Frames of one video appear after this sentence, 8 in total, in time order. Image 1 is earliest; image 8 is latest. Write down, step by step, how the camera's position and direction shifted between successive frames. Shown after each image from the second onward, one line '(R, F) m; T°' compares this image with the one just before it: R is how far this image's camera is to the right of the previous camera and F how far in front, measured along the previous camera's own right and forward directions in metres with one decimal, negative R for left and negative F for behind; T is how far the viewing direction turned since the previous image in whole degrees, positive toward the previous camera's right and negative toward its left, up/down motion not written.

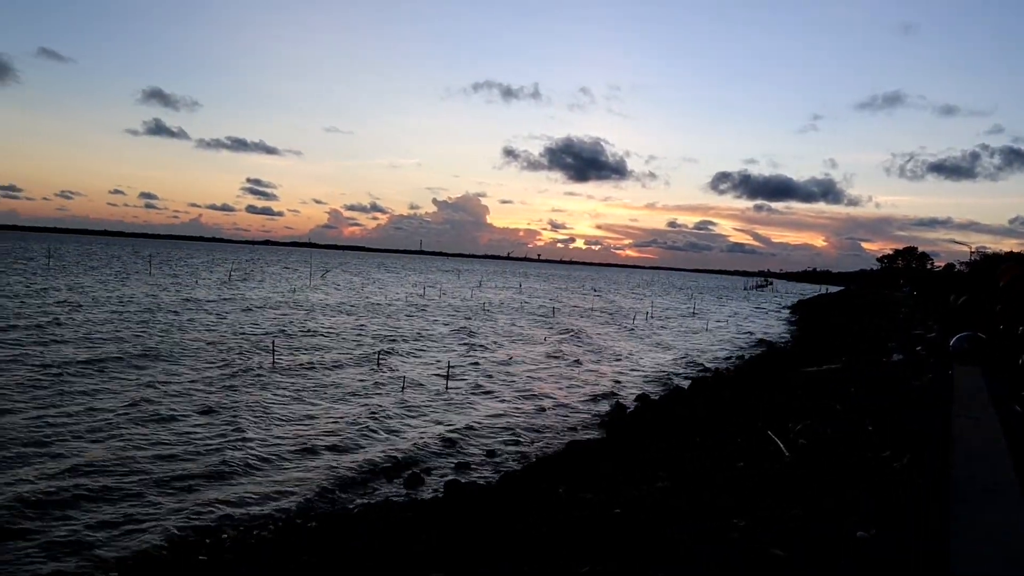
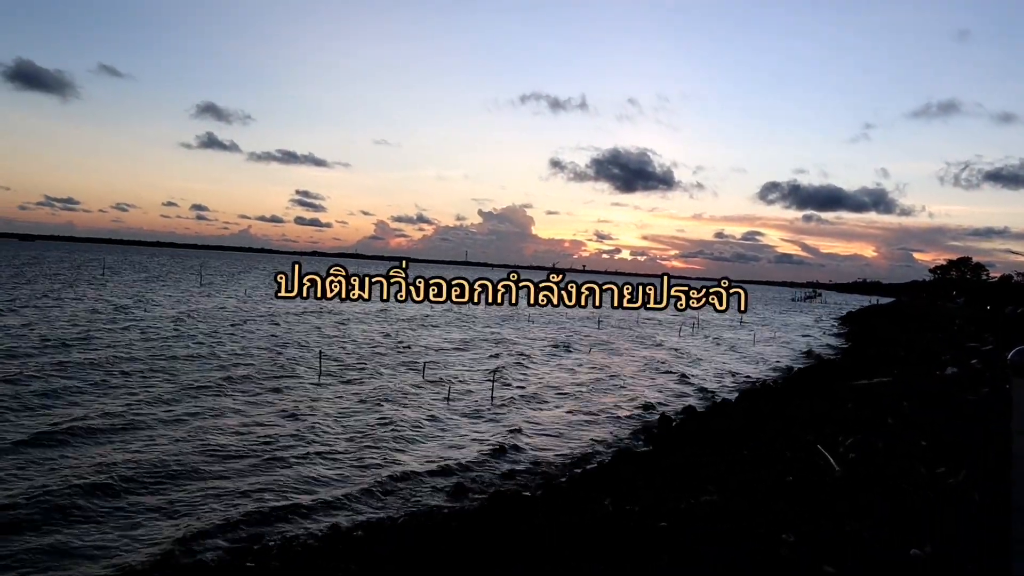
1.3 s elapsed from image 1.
(0.0, -0.3) m; -4°
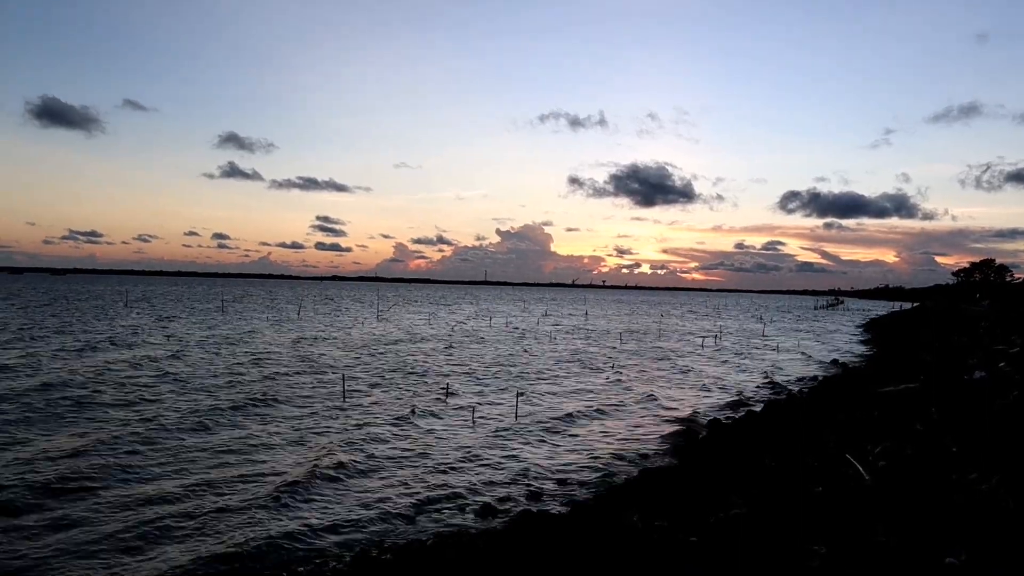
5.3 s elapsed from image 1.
(0.0, -0.2) m; -2°
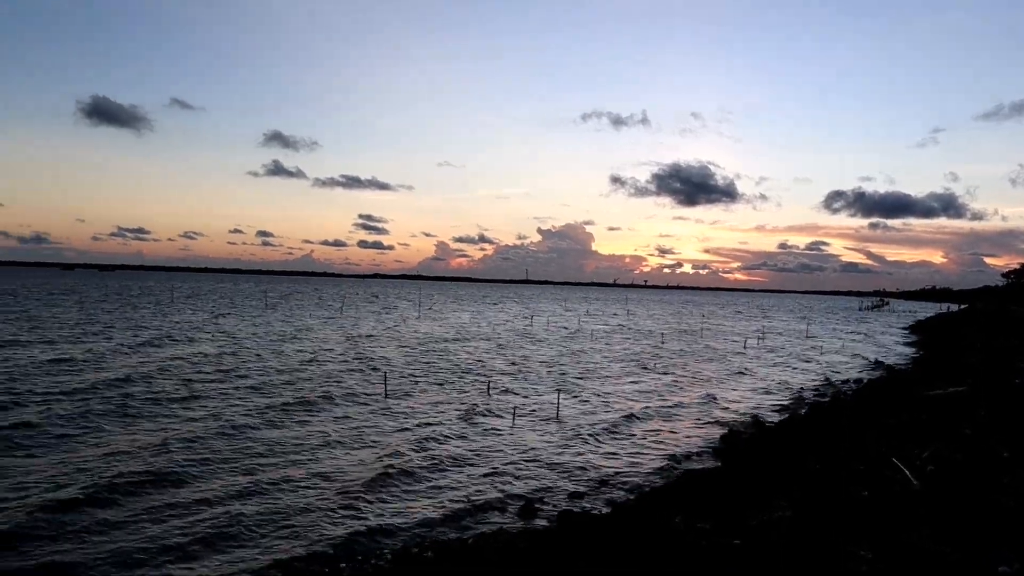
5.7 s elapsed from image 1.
(0.0, -0.4) m; -4°
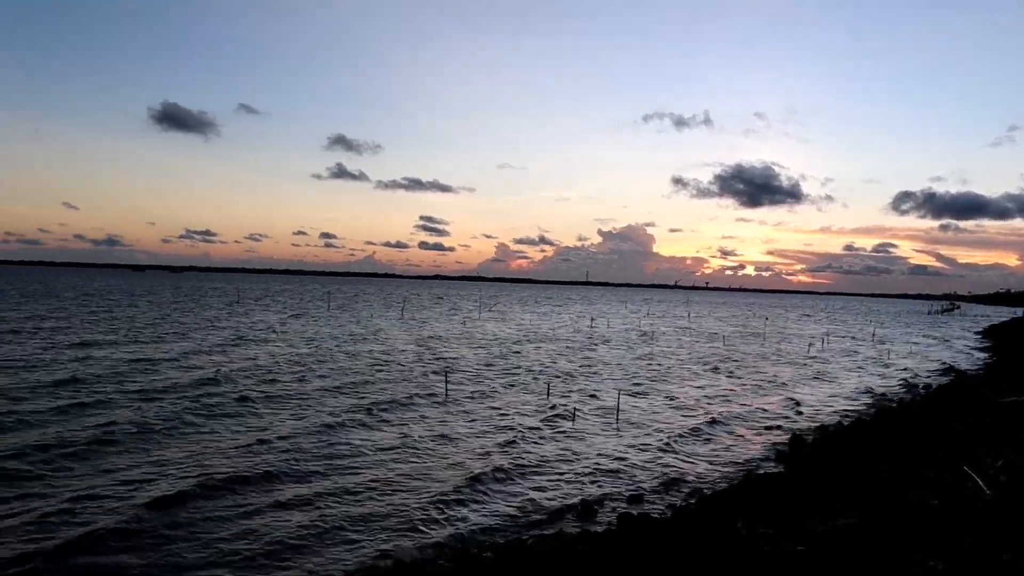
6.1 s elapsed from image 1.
(0.0, -0.6) m; -6°
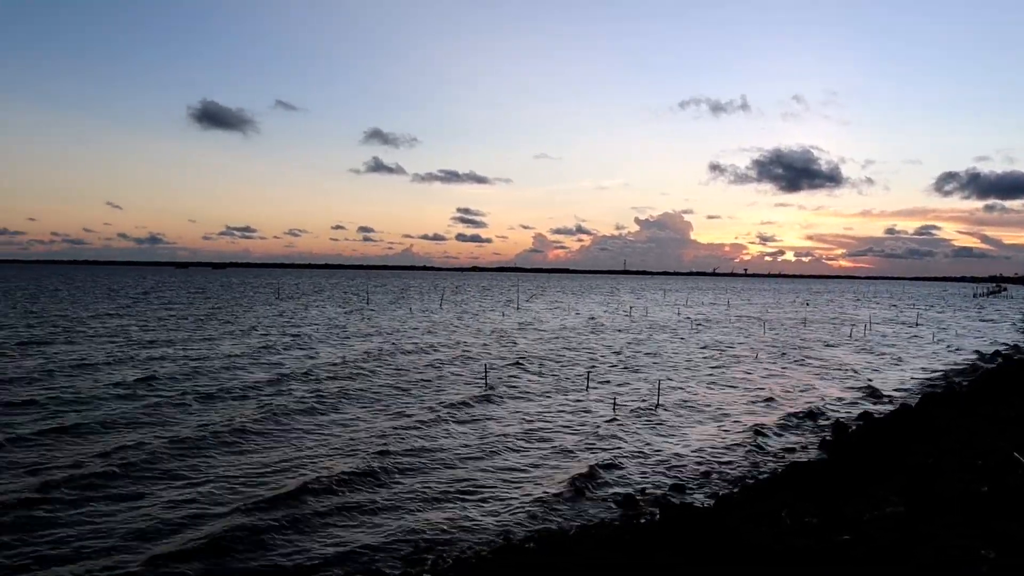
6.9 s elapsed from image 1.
(0.0, -0.3) m; -4°
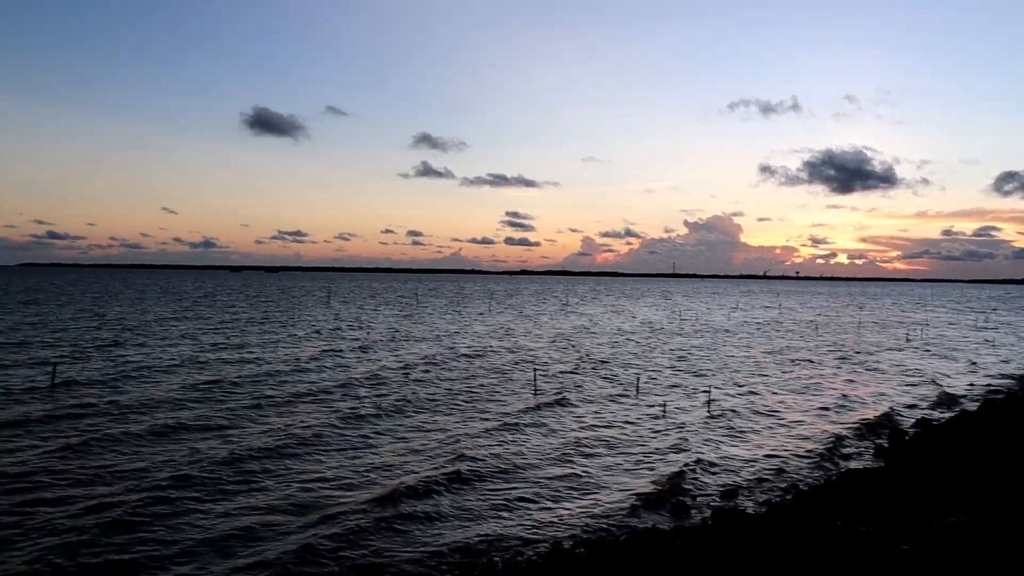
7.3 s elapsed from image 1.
(0.0, -0.5) m; -5°
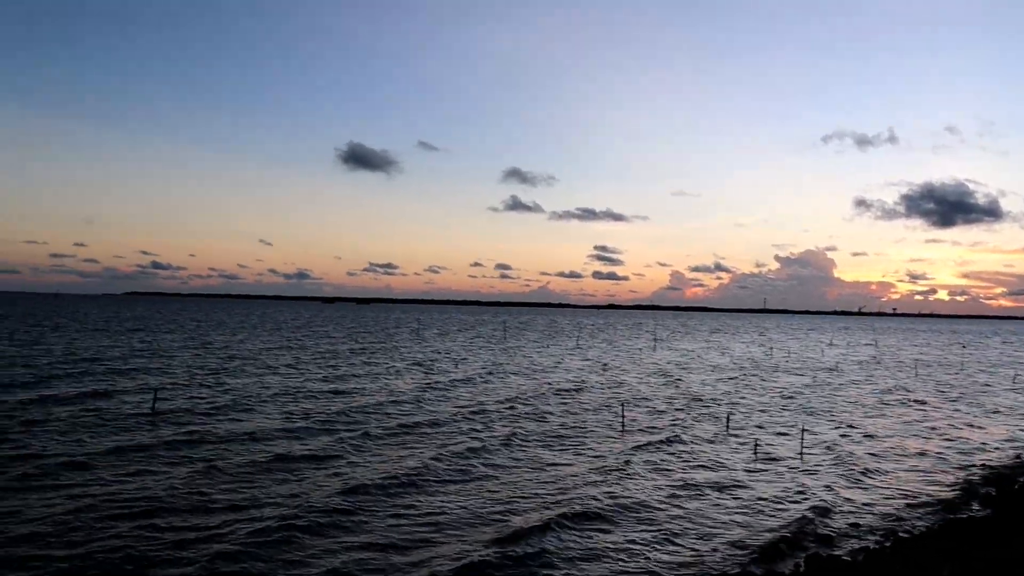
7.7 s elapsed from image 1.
(0.0, -1.1) m; -8°
